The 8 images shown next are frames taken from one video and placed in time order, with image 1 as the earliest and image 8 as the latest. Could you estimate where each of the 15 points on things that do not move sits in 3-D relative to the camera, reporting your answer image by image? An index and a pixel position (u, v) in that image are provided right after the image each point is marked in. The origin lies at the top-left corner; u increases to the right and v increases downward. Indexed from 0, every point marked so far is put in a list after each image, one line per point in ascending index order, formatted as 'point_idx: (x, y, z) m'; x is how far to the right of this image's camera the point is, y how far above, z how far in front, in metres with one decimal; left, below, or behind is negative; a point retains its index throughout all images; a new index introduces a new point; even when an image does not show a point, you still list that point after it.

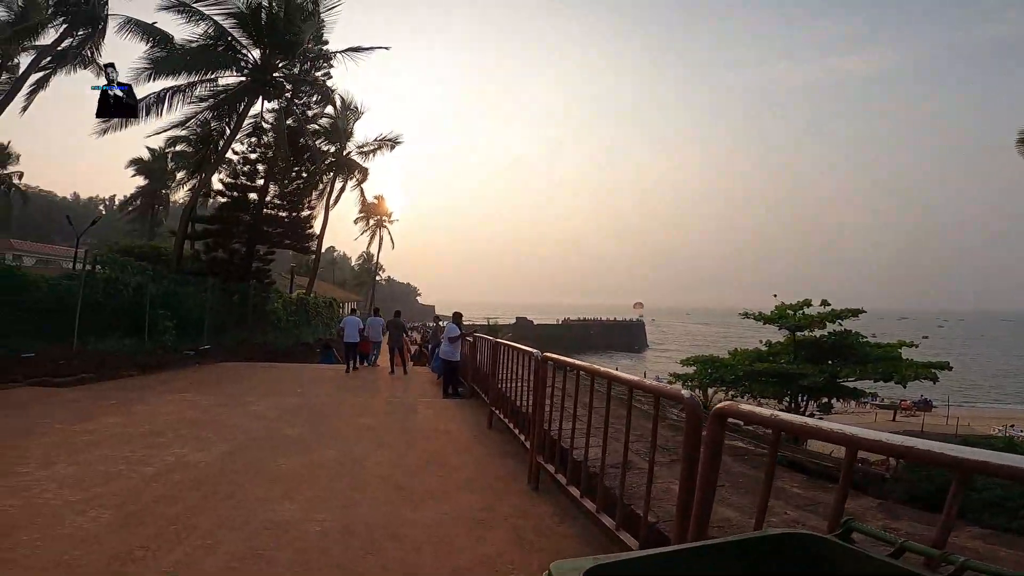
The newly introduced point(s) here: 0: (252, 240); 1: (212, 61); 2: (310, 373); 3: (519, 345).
0: (-8.8, +1.6, +19.9) m
1: (-9.5, +7.1, +18.7) m
2: (-4.8, -2.0, +14.0) m
3: (+0.1, -0.6, +6.4) m
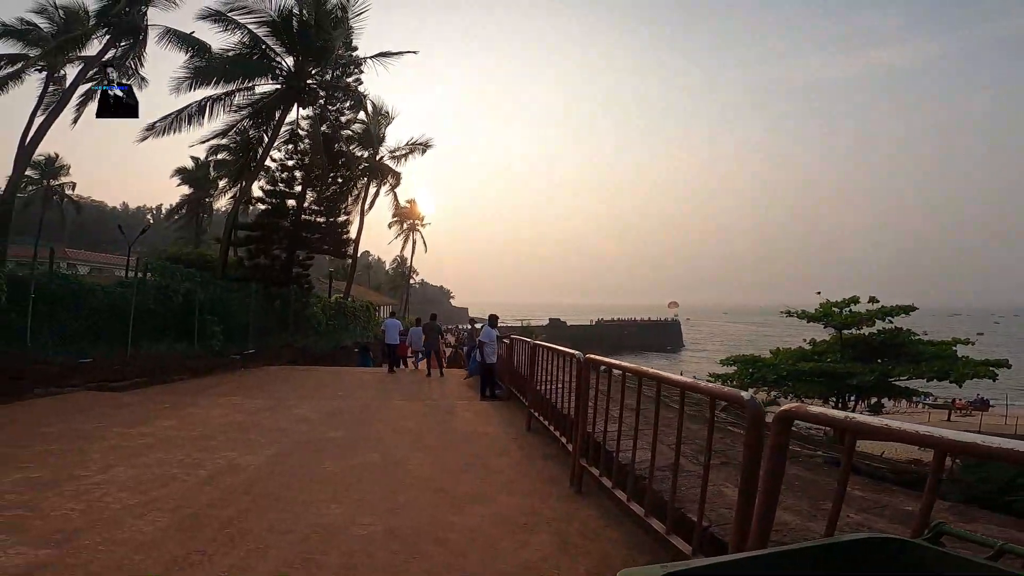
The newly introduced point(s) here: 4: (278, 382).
0: (-7.6, +1.5, +20.3) m
1: (-8.5, +7.0, +19.1) m
2: (-3.9, -2.1, +14.1) m
3: (+0.5, -0.6, +6.4) m
4: (-5.0, -2.0, +12.7) m
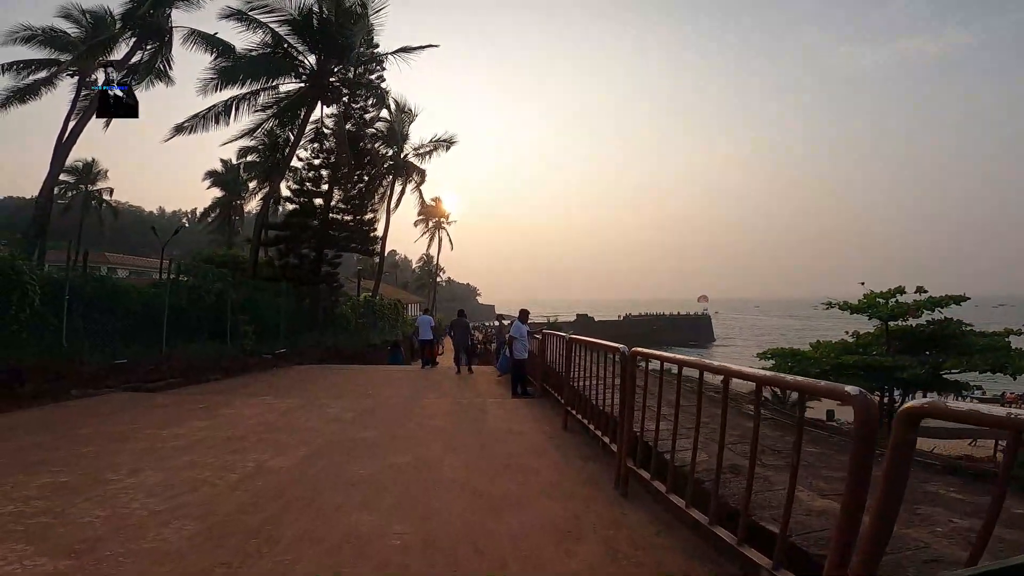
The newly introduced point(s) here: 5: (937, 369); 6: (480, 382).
0: (-6.6, +1.5, +20.3) m
1: (-7.7, +7.0, +19.2) m
2: (-3.1, -2.0, +14.0) m
3: (+0.9, -0.6, +6.0) m
4: (-4.4, -2.0, +12.6) m
5: (+14.0, -2.6, +19.6) m
6: (-0.7, -1.9, +12.4) m
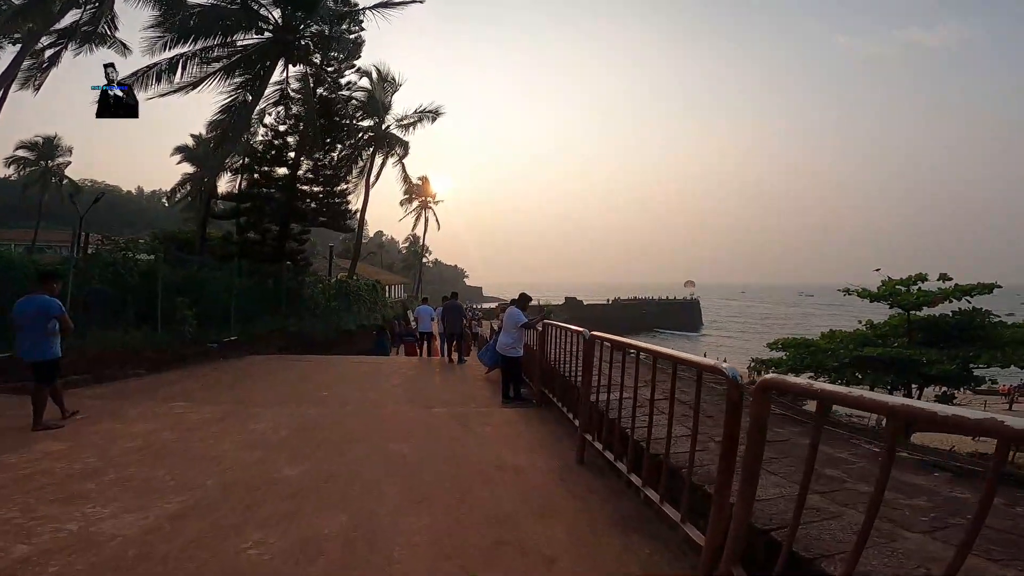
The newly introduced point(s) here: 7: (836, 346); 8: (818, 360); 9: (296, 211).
0: (-6.9, +2.1, +18.0) m
1: (-7.9, +7.6, +16.7) m
2: (-3.3, -1.6, +11.9) m
3: (+0.8, -0.4, +3.9) m
4: (-4.5, -1.6, +10.4) m
5: (+13.6, -2.2, +17.8) m
6: (-0.9, -1.6, +10.3) m
7: (+10.8, -2.0, +19.9) m
8: (+10.3, -2.4, +19.8) m
9: (-6.7, +2.3, +18.1) m
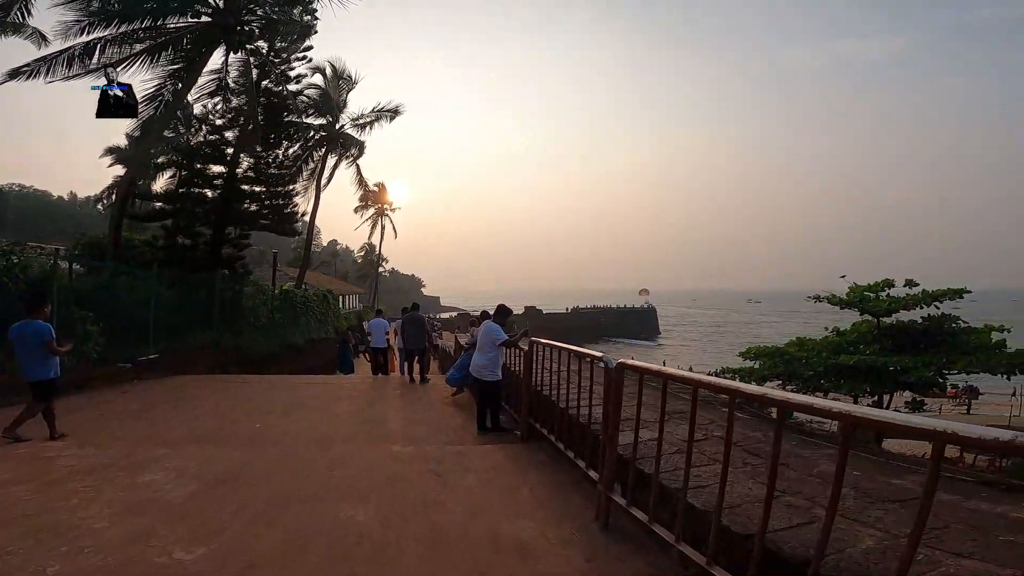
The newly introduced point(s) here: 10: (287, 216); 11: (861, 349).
0: (-7.9, +1.8, +16.2) m
1: (-8.9, +7.3, +14.9) m
2: (-3.9, -1.8, +10.3) m
3: (+0.9, -0.4, +2.8) m
4: (-5.0, -1.7, +8.8) m
5: (+12.6, -2.4, +17.5) m
6: (-1.3, -1.7, +8.9) m
7: (+9.6, -2.2, +19.4) m
8: (+9.1, -2.6, +19.2) m
9: (-7.7, +2.0, +16.4) m
10: (-7.0, +2.3, +18.8) m
11: (+11.4, -2.0, +19.3) m
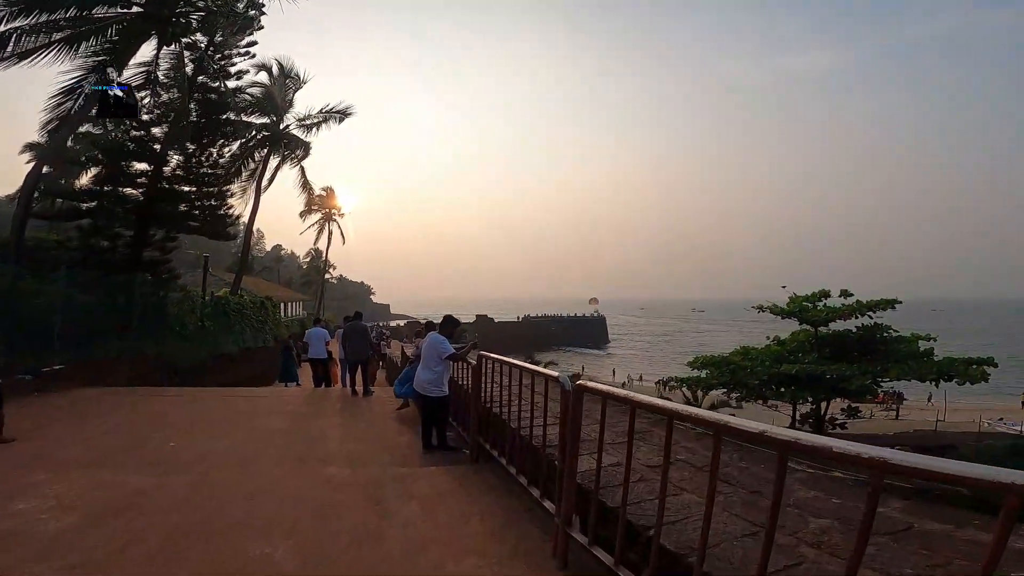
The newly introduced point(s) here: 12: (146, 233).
0: (-9.3, +1.7, +15.3) m
1: (-10.0, +7.2, +14.0) m
2: (-4.7, -1.9, +9.7) m
3: (+0.6, -0.5, +2.5) m
4: (-5.7, -1.8, +8.1) m
5: (+11.1, -2.7, +18.2) m
6: (-2.1, -1.8, +8.5) m
7: (+8.0, -2.5, +19.8) m
8: (+7.5, -3.0, +19.6) m
9: (-9.0, +1.9, +15.4) m
10: (-8.6, +2.1, +17.9) m
11: (+9.7, -2.3, +19.9) m
12: (-9.3, +1.4, +15.4) m
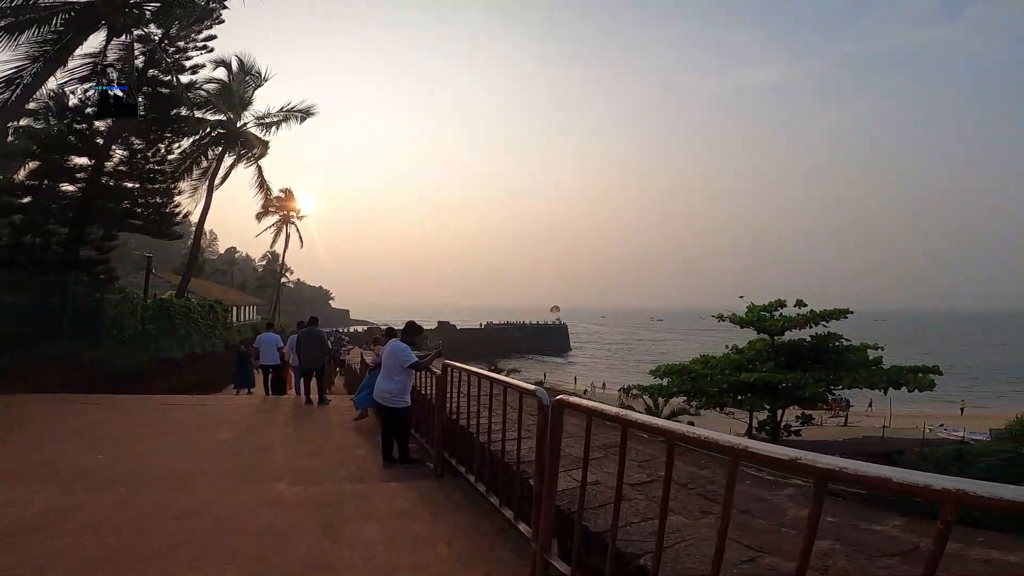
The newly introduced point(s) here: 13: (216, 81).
0: (-10.1, +1.6, +14.5) m
1: (-10.8, +7.1, +13.2) m
2: (-5.3, -1.9, +9.1) m
3: (+0.5, -0.5, +2.4) m
4: (-6.2, -1.9, +7.5) m
5: (+9.9, -3.1, +18.6) m
6: (-2.6, -1.9, +8.1) m
7: (+6.7, -2.9, +20.0) m
8: (+6.2, -3.3, +19.8) m
9: (-9.9, +1.8, +14.7) m
10: (-9.6, +2.0, +17.2) m
11: (+8.5, -2.7, +20.2) m
12: (-10.2, +1.3, +14.6) m
13: (-10.0, +6.9, +19.8) m
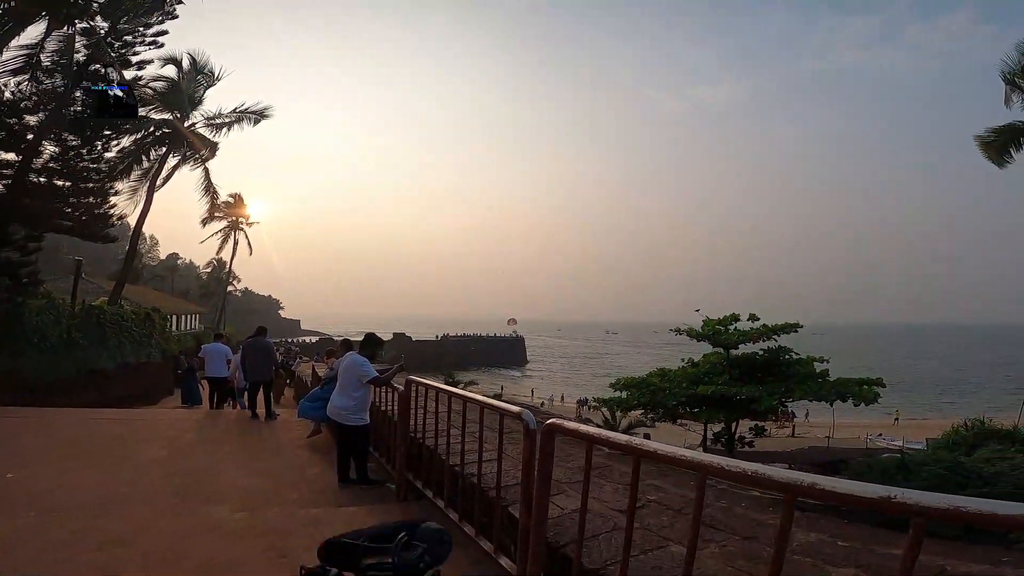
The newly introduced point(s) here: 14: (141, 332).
0: (-11.0, +1.5, +13.4) m
1: (-11.5, +7.0, +12.2) m
2: (-5.9, -2.0, +8.4) m
3: (+0.5, -0.5, +2.1) m
4: (-6.6, -1.9, +6.7) m
5: (+8.6, -3.5, +19.0) m
6: (-3.0, -2.0, +7.6) m
7: (+5.3, -3.3, +20.1) m
8: (+4.8, -3.7, +19.9) m
9: (-10.8, +1.7, +13.6) m
10: (-10.7, +1.8, +16.1) m
11: (+7.0, -3.2, +20.5) m
12: (-11.1, +1.2, +13.6) m
13: (-11.2, +6.7, +18.8) m
14: (-10.8, -1.3, +17.3) m
